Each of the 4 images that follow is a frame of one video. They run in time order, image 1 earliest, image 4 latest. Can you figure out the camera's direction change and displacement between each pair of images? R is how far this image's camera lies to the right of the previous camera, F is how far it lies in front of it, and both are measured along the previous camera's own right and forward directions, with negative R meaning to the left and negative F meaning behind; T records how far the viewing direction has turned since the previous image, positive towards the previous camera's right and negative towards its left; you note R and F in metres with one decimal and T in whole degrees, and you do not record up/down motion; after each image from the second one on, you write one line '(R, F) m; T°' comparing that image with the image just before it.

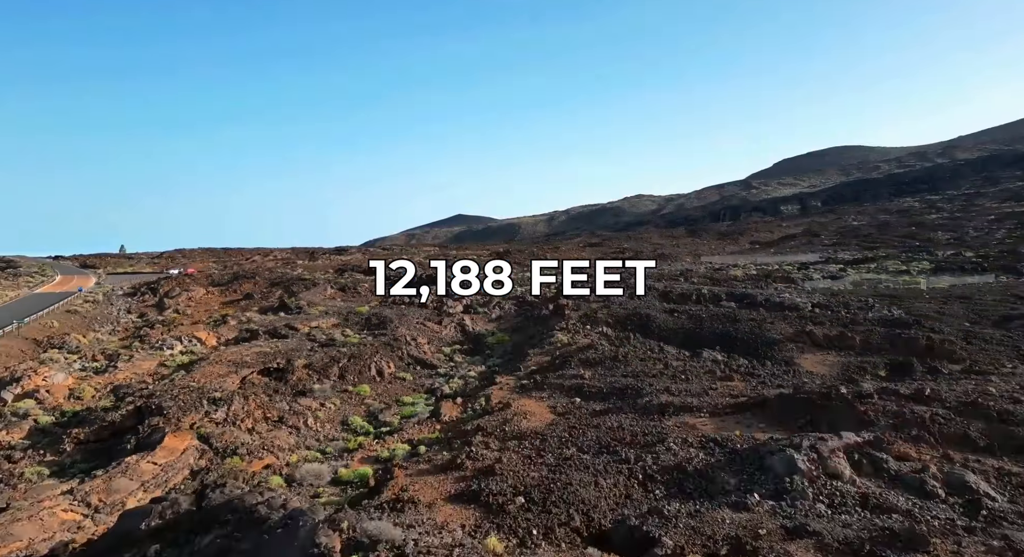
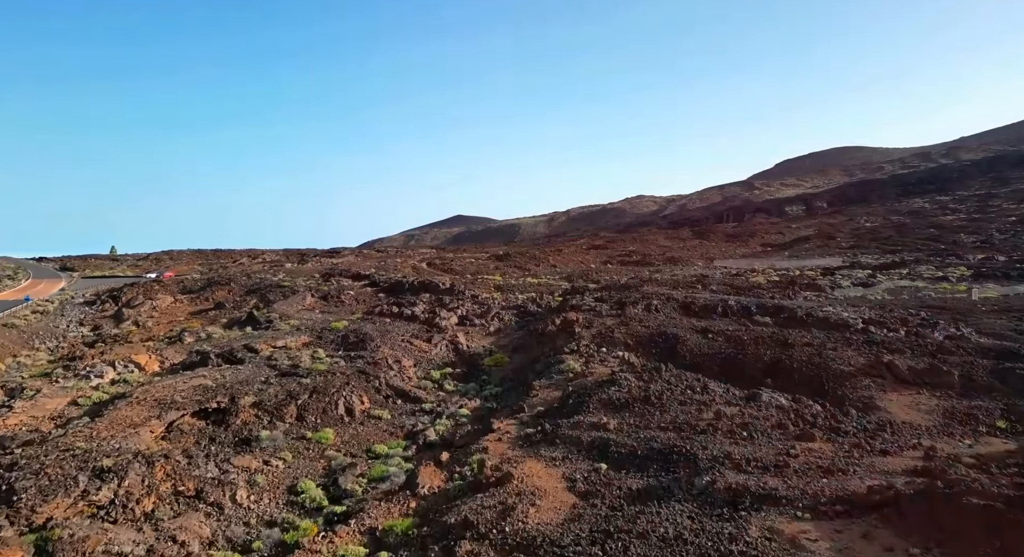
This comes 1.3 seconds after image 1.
(0.0, +2.6) m; 0°
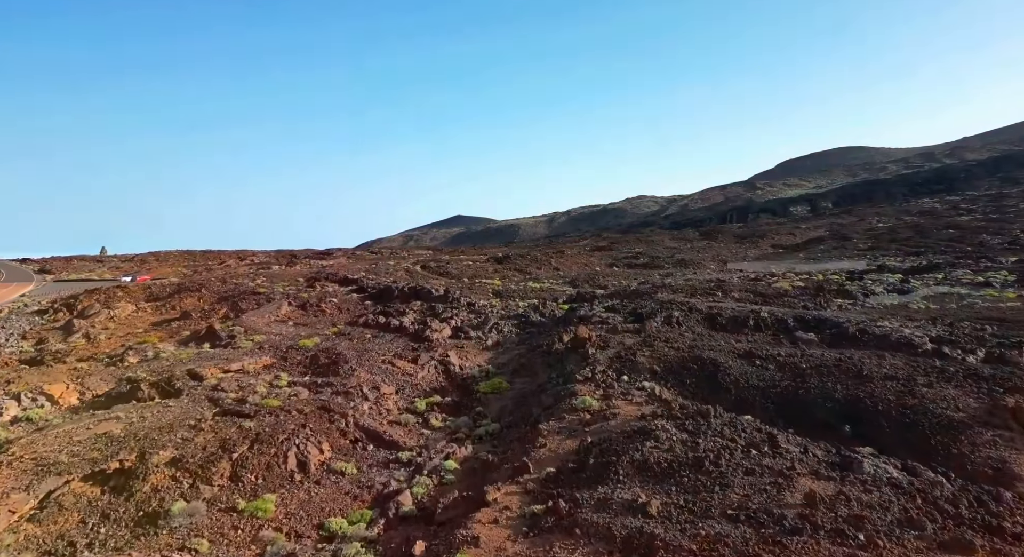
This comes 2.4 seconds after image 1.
(0.0, +2.5) m; 0°
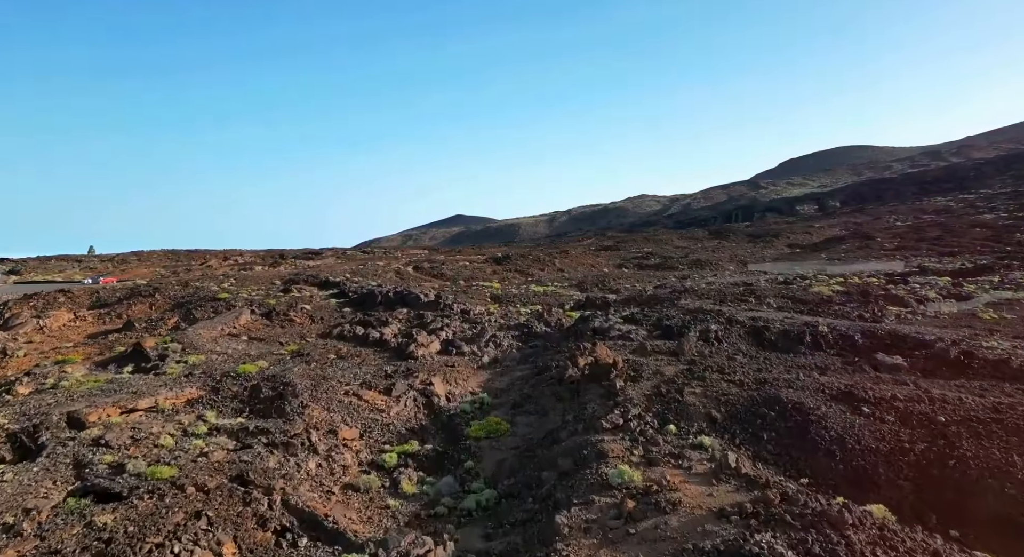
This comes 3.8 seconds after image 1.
(0.0, +3.2) m; 0°
